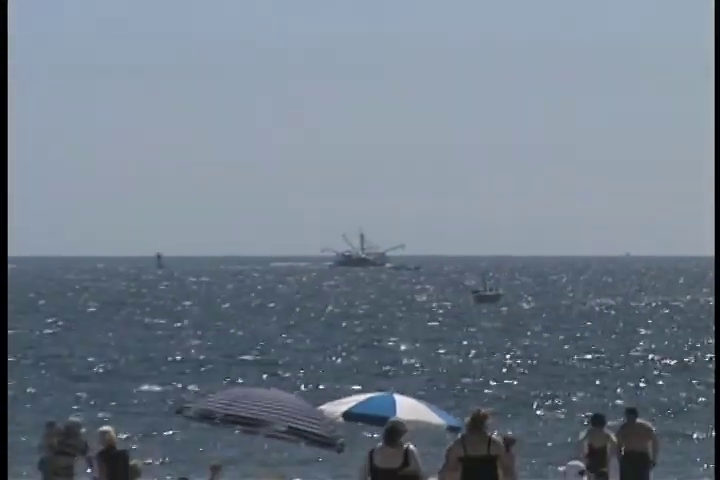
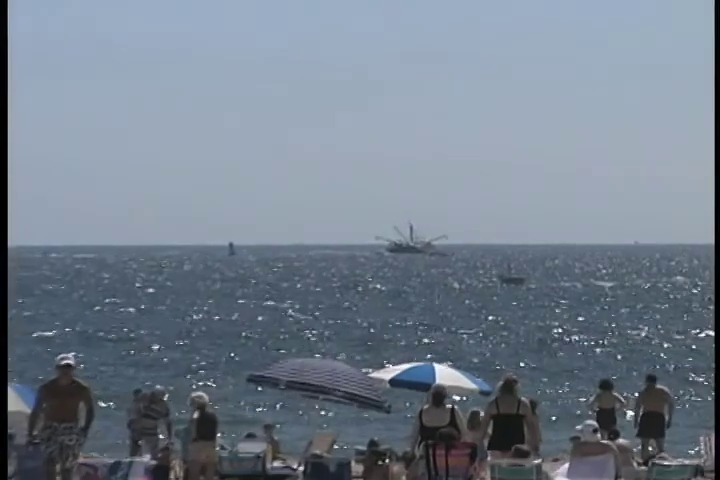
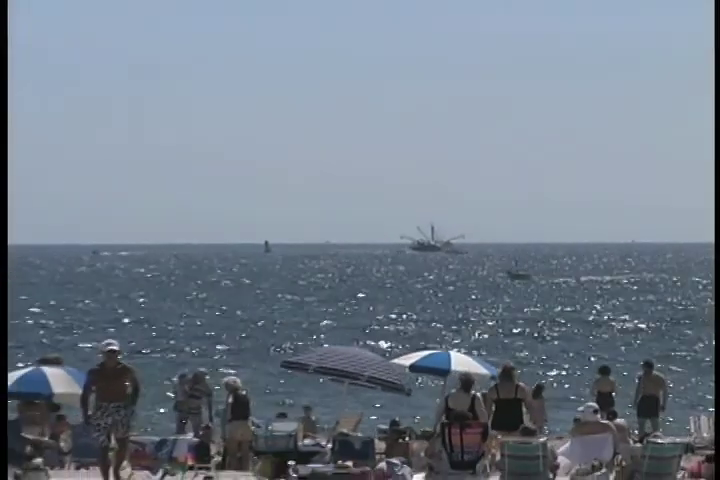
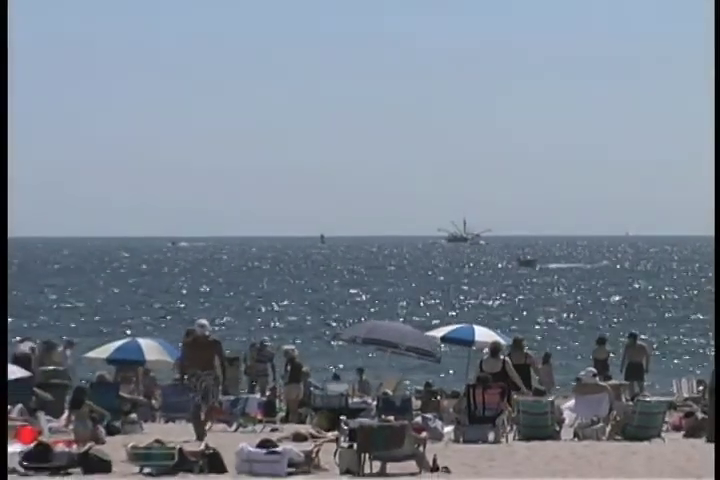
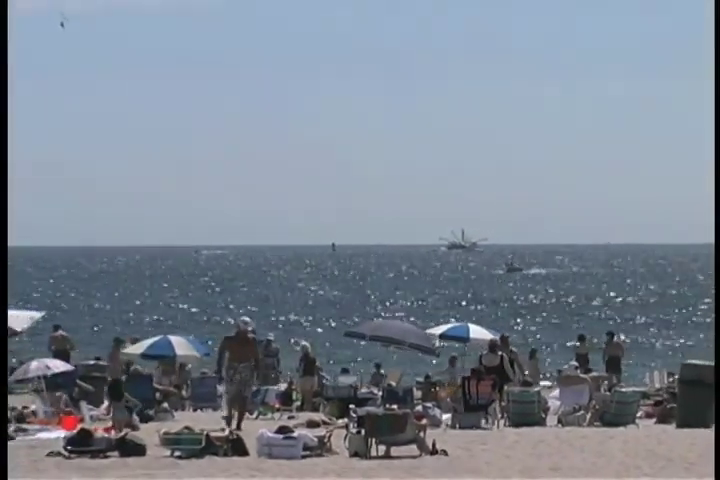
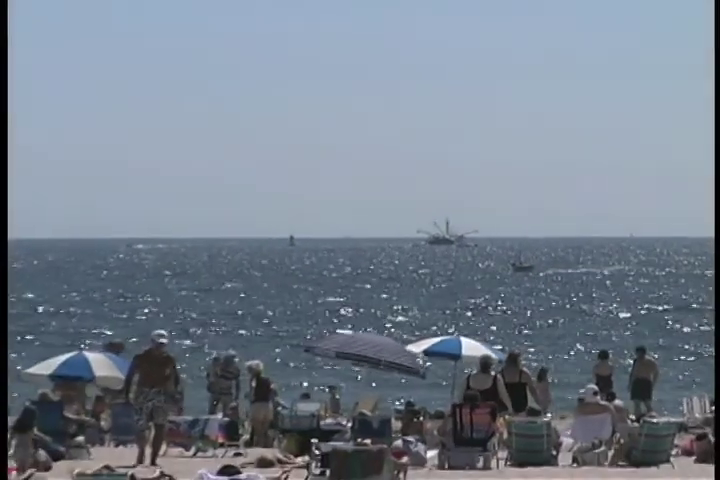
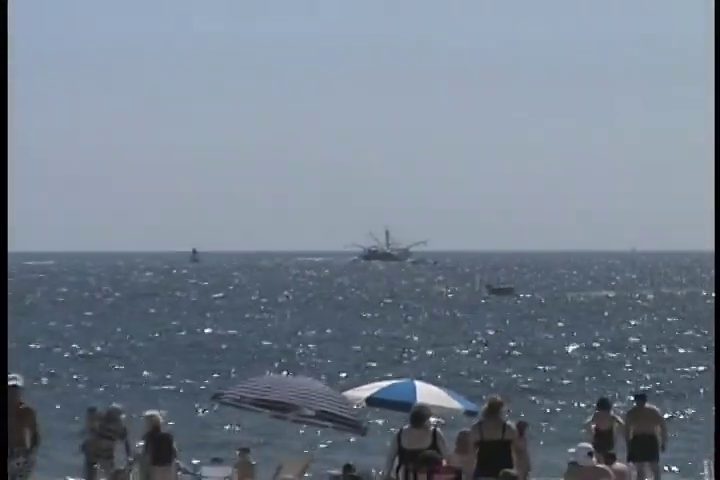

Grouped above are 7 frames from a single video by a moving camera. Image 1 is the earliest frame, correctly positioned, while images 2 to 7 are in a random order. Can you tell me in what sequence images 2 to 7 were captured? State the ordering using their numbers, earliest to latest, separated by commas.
7, 2, 3, 6, 4, 5
